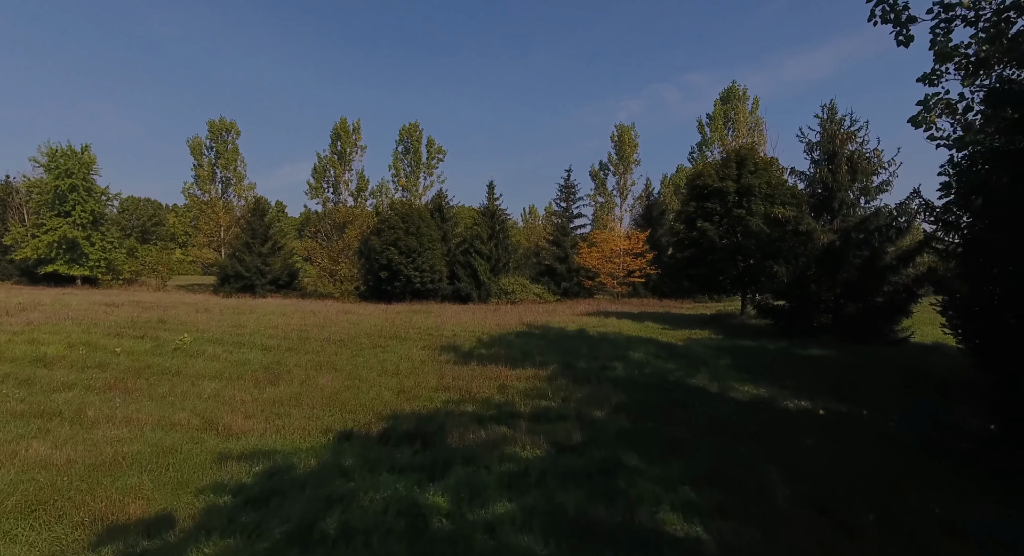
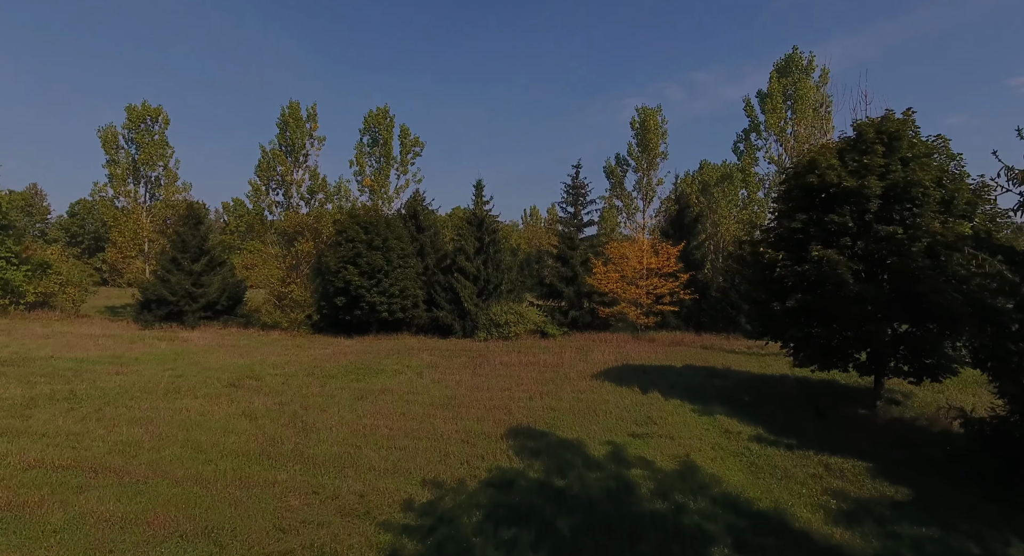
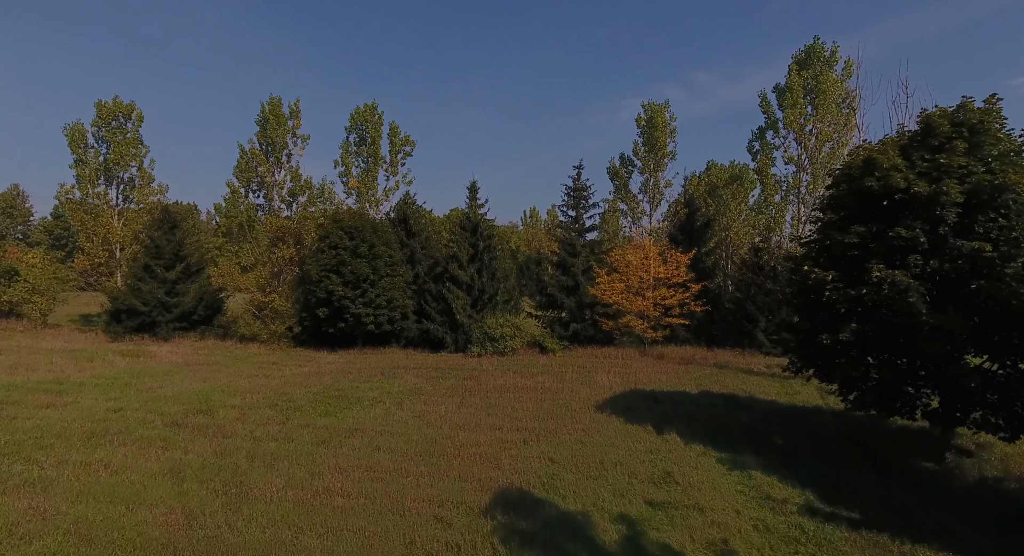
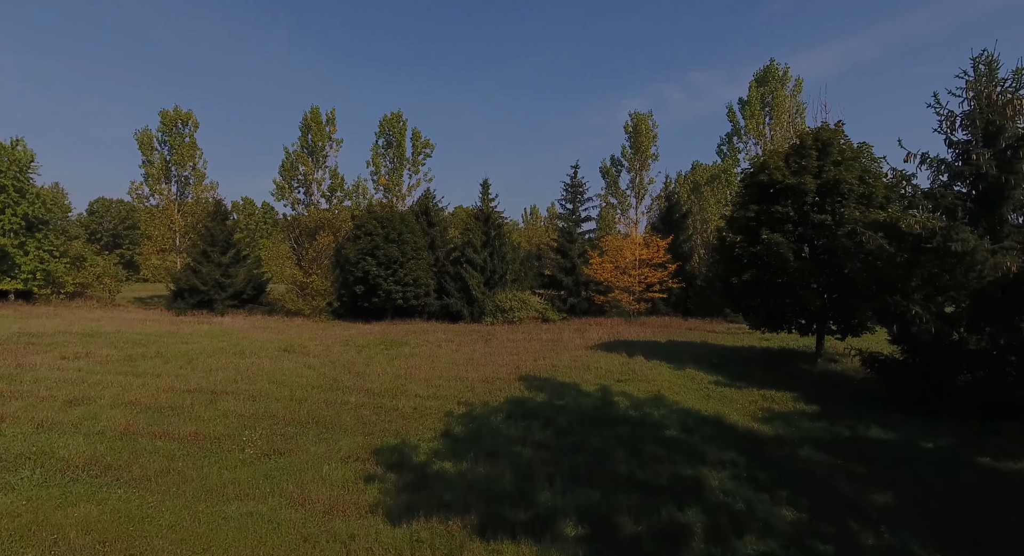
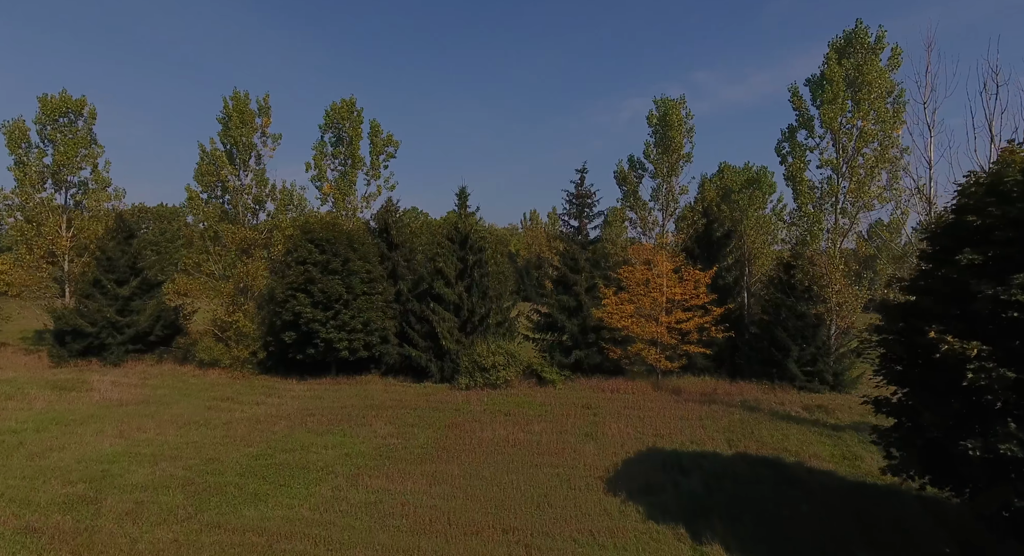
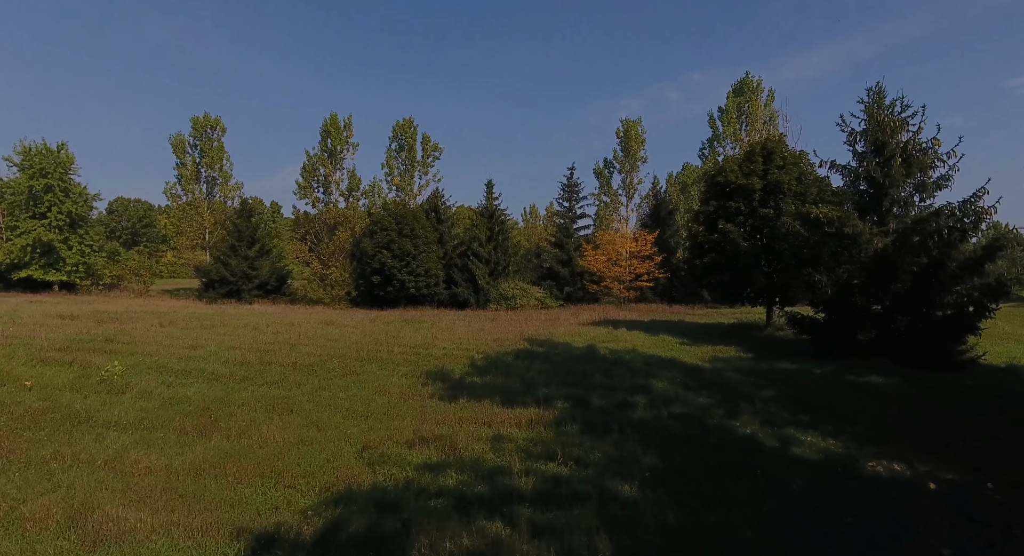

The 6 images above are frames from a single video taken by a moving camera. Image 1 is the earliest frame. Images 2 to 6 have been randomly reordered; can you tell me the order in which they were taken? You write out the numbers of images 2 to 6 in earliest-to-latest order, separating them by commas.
6, 4, 2, 3, 5
